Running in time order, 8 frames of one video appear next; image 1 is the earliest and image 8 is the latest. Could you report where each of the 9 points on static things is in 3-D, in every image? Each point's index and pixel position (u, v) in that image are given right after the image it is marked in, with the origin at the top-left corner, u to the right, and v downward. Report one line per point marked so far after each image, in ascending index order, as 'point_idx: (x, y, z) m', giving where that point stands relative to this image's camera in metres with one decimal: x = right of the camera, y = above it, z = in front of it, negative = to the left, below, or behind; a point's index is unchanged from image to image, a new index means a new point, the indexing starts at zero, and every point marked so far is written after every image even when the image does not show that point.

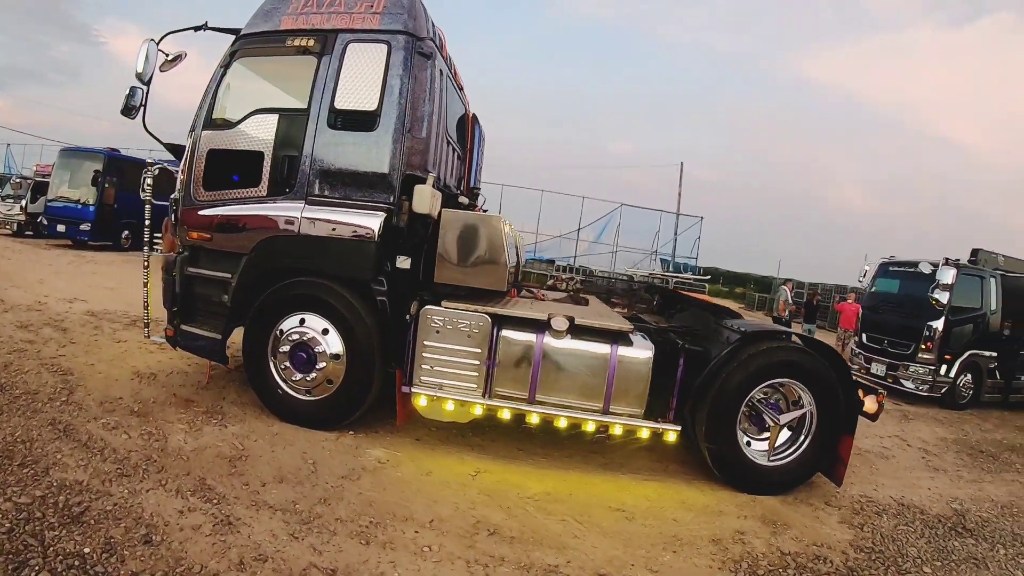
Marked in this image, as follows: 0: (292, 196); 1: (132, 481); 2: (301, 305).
0: (-1.5, +0.7, +4.3) m
1: (-2.1, -1.1, +3.3) m
2: (-1.5, -0.1, +4.3) m
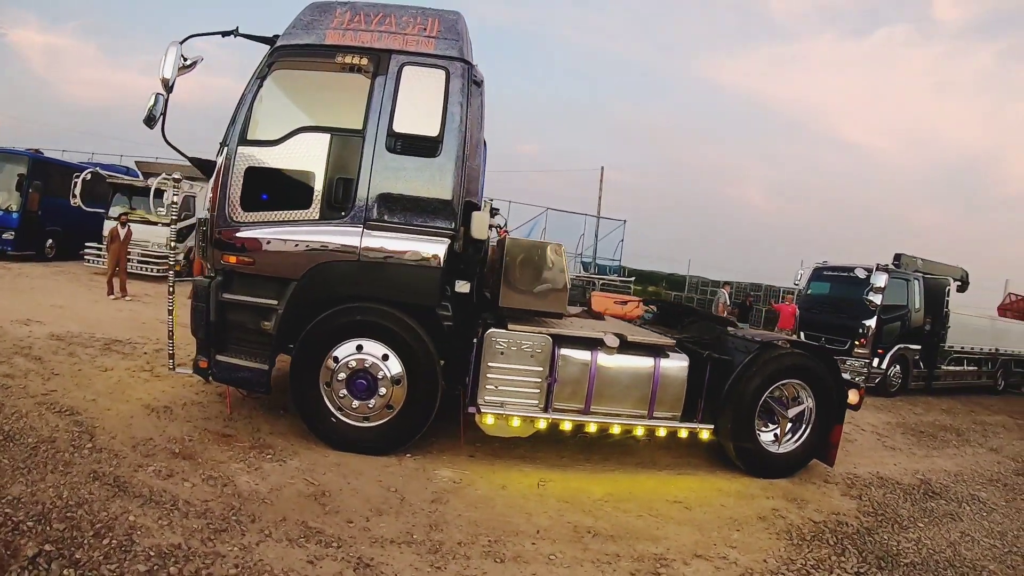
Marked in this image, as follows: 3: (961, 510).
0: (-1.1, +0.5, +4.2) m
1: (-1.4, -1.3, +3.2) m
2: (-1.1, -0.3, +4.3) m
3: (+3.3, -1.6, +4.4) m
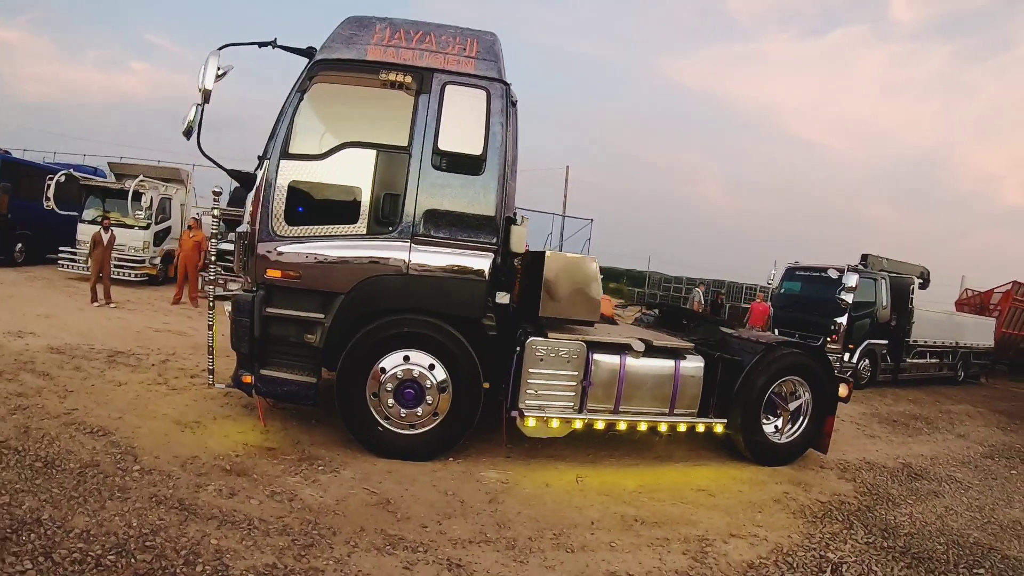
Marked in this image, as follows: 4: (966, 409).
0: (-0.8, +0.4, +4.4) m
1: (-1.0, -1.4, +3.3) m
2: (-0.8, -0.4, +4.4) m
3: (+3.6, -1.6, +5.0) m
4: (+5.1, -1.4, +6.8) m
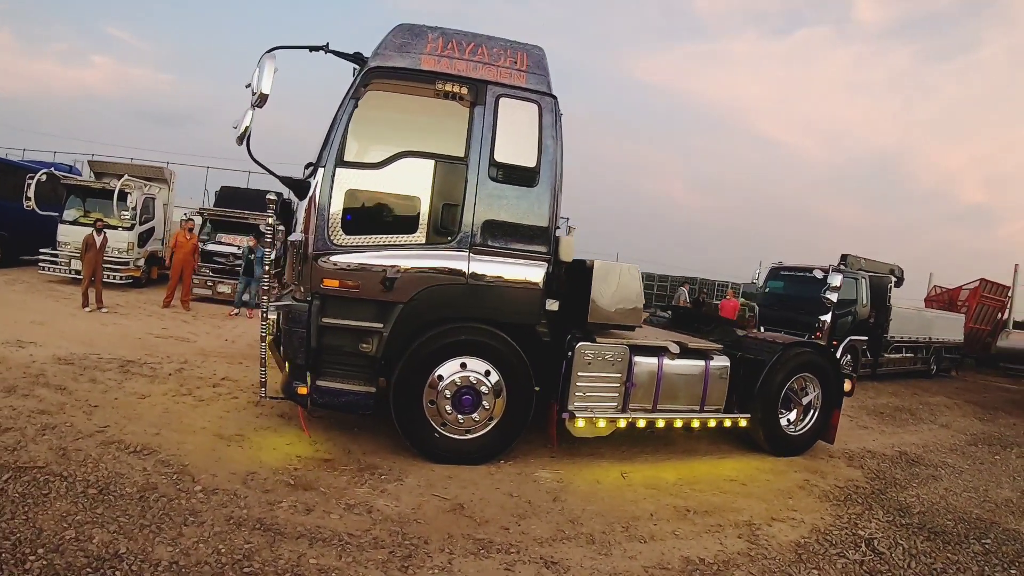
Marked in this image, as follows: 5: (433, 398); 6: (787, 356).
0: (-0.4, +0.3, +4.5) m
1: (-0.5, -1.5, +3.4) m
2: (-0.4, -0.5, +4.5) m
3: (+3.9, -1.6, +5.6) m
4: (+5.3, -1.4, +7.4) m
5: (-0.6, -0.8, +4.5) m
6: (+2.6, -0.6, +5.5) m
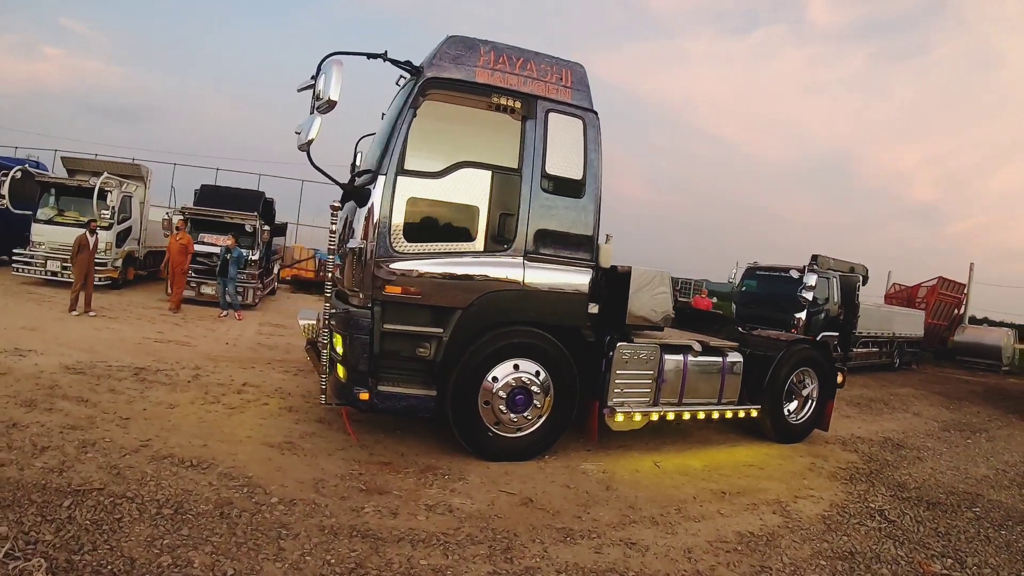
0: (0.0, +0.3, +4.7) m
1: (0.0, -1.5, +3.6) m
2: (0.0, -0.5, +4.7) m
3: (+4.2, -1.6, +6.3) m
4: (+5.3, -1.4, +8.2) m
5: (-0.2, -0.9, +4.7) m
6: (+2.9, -0.7, +6.1) m
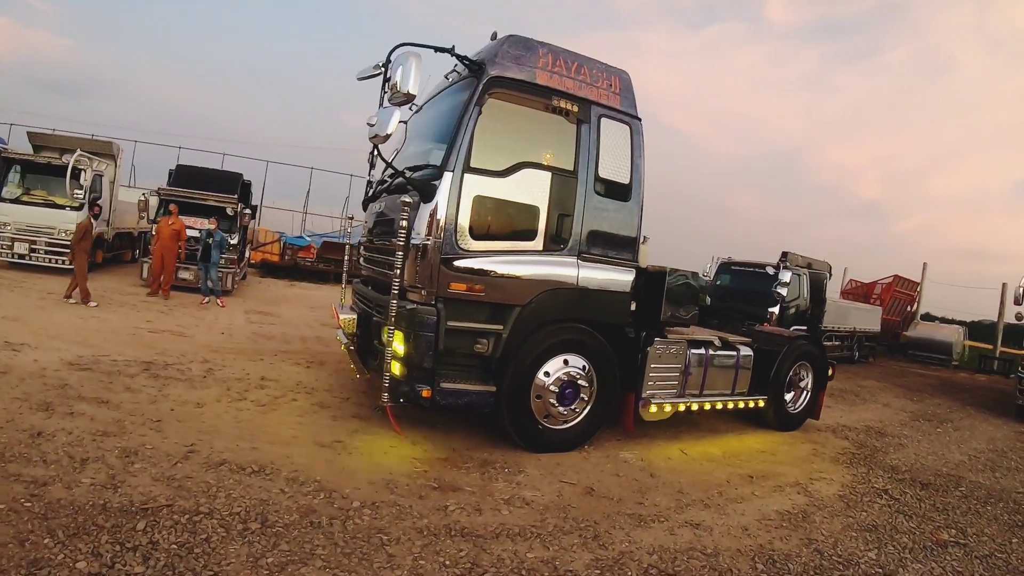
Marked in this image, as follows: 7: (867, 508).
0: (+0.4, +0.3, +4.8) m
1: (+0.6, -1.6, +3.8) m
2: (+0.4, -0.5, +4.9) m
3: (+4.4, -1.6, +6.9) m
4: (+5.3, -1.3, +9.0) m
5: (+0.2, -0.9, +4.8) m
6: (+3.1, -0.6, +6.5) m
7: (+3.0, -1.9, +4.9) m
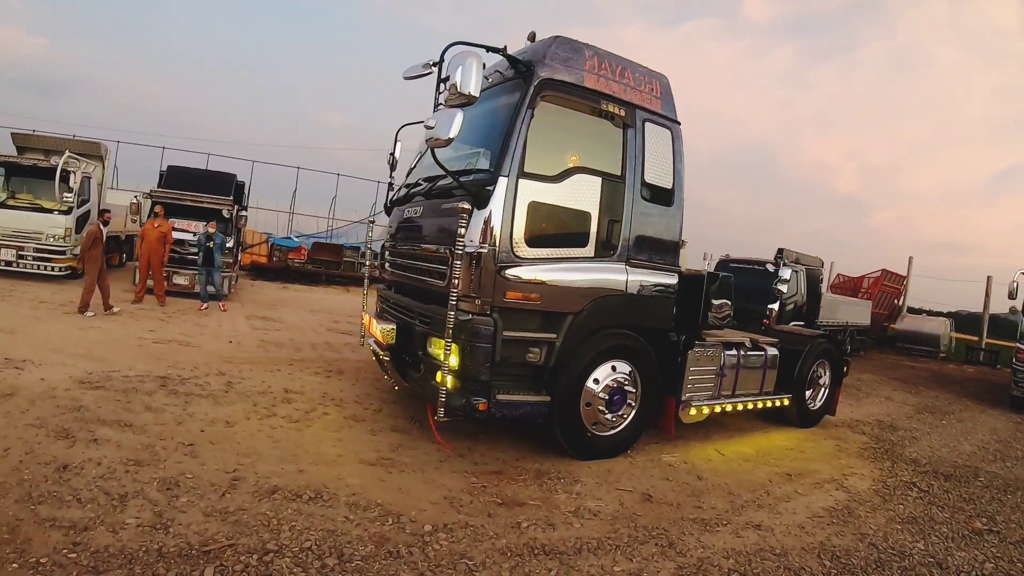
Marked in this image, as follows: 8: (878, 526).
0: (+0.8, +0.2, +4.7) m
1: (+1.0, -1.6, +3.8) m
2: (+0.8, -0.5, +4.8) m
3: (+4.6, -1.6, +7.1) m
4: (+5.4, -1.3, +9.3) m
5: (+0.6, -0.9, +4.8) m
6: (+3.4, -0.6, +6.7) m
7: (+3.3, -1.9, +5.1) m
8: (+2.8, -1.8, +4.6) m
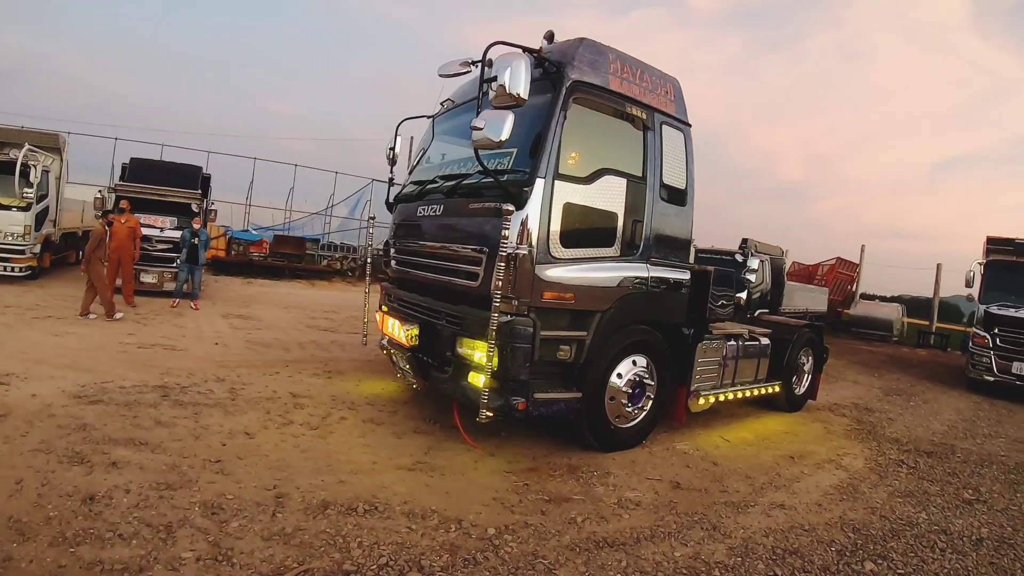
0: (+1.0, +0.3, +4.8) m
1: (+1.4, -1.6, +4.0) m
2: (+1.0, -0.5, +4.9) m
3: (+4.6, -1.5, +7.7) m
4: (+5.1, -1.1, +9.9) m
5: (+0.9, -0.9, +4.9) m
6: (+3.4, -0.5, +7.0) m
7: (+3.5, -1.8, +5.5) m
8: (+3.1, -1.8, +5.0) m
